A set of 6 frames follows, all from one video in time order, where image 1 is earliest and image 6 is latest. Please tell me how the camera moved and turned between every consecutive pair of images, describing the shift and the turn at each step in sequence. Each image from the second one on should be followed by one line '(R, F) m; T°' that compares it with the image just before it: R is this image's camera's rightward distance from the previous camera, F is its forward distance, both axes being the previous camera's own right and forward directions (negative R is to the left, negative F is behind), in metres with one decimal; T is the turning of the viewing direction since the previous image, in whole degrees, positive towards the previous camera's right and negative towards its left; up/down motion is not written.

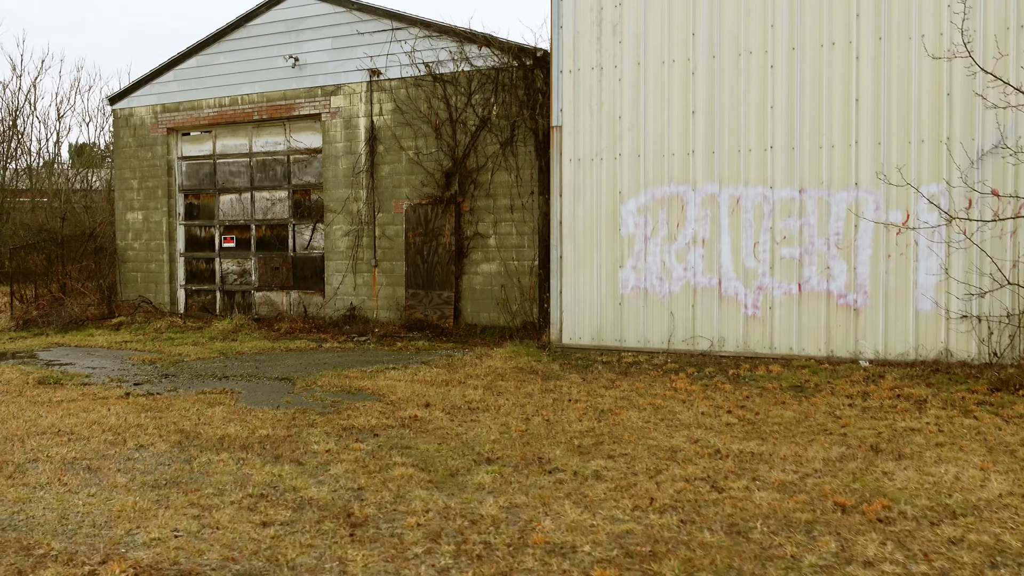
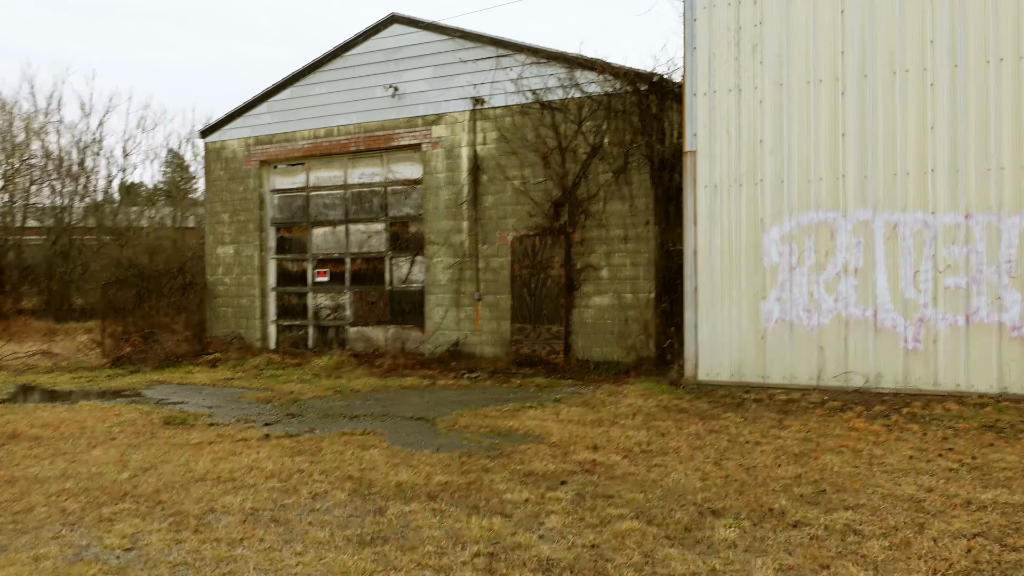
(-0.9, +0.4) m; -3°
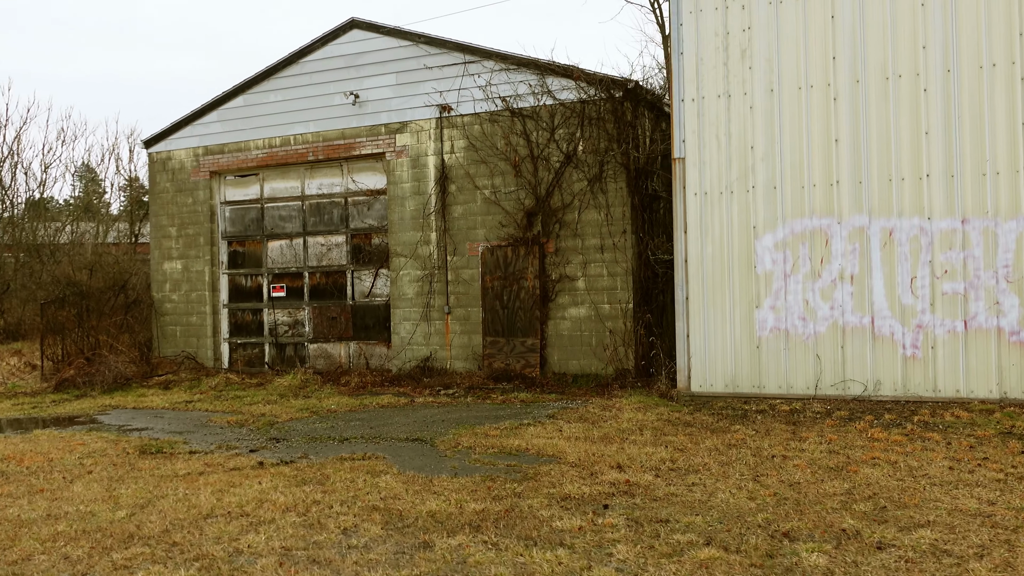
(-0.5, +0.3) m; +5°
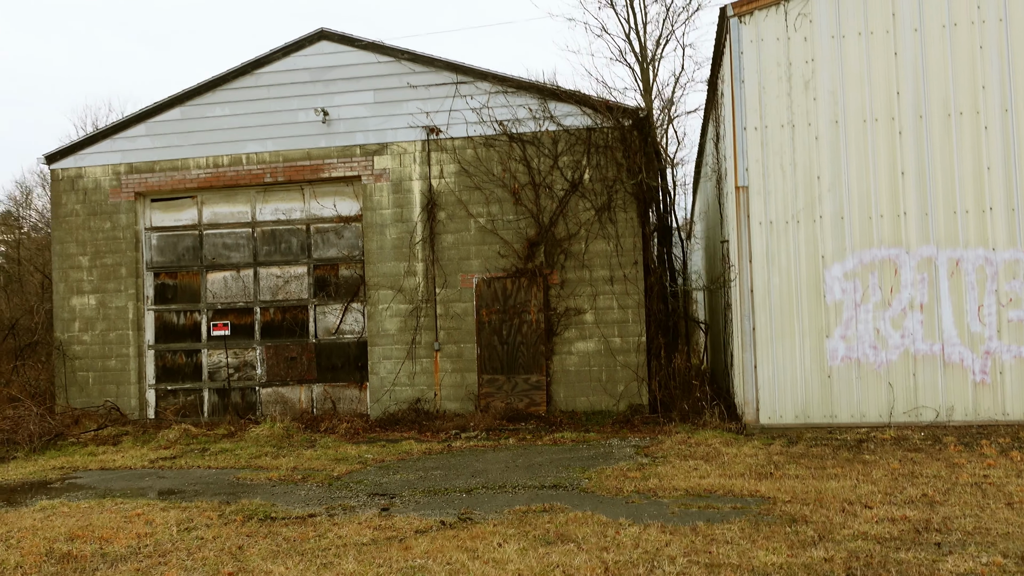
(-2.4, +0.9) m; +13°
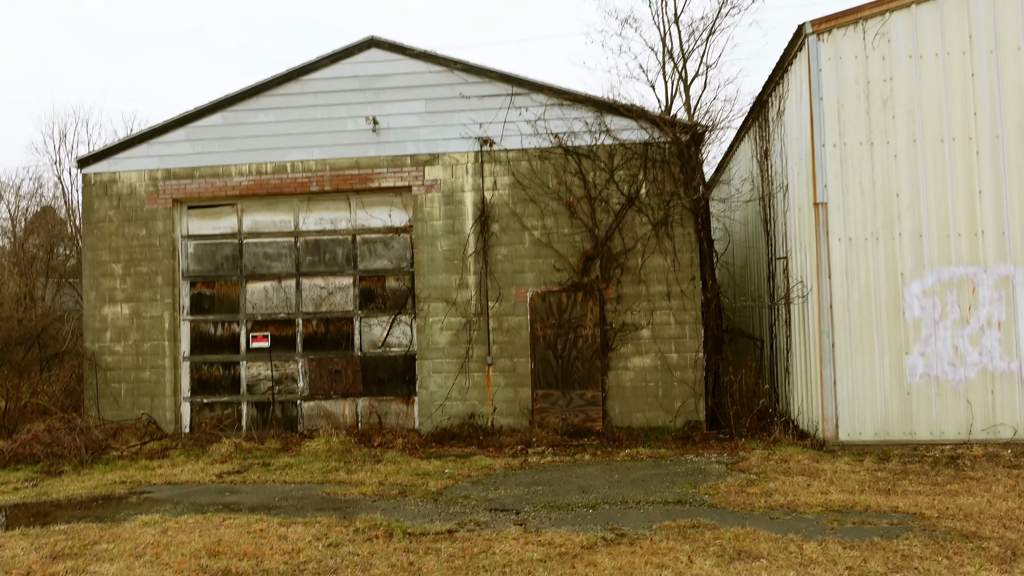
(-1.1, +0.1) m; +2°
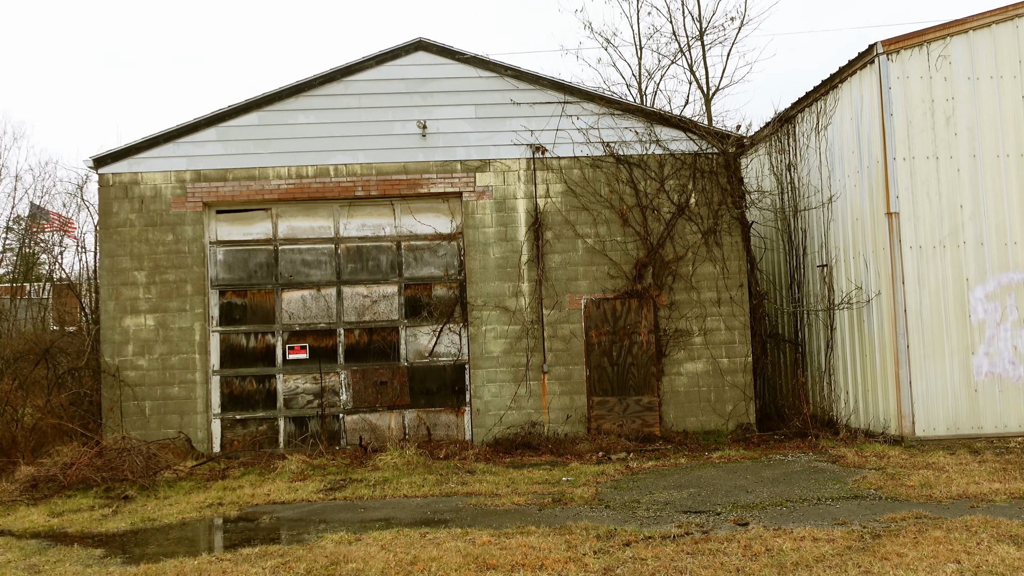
(-2.0, +0.2) m; +7°
